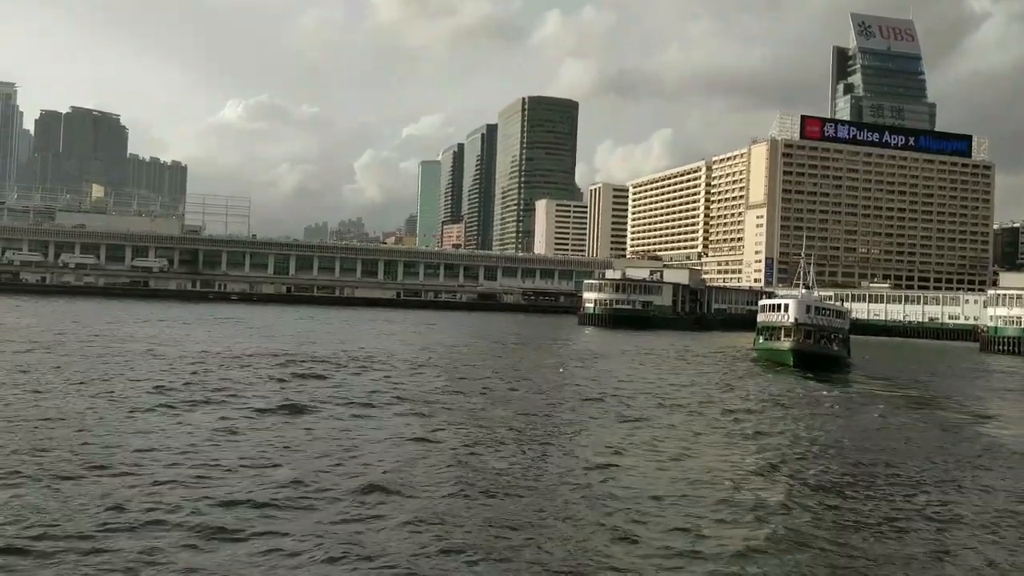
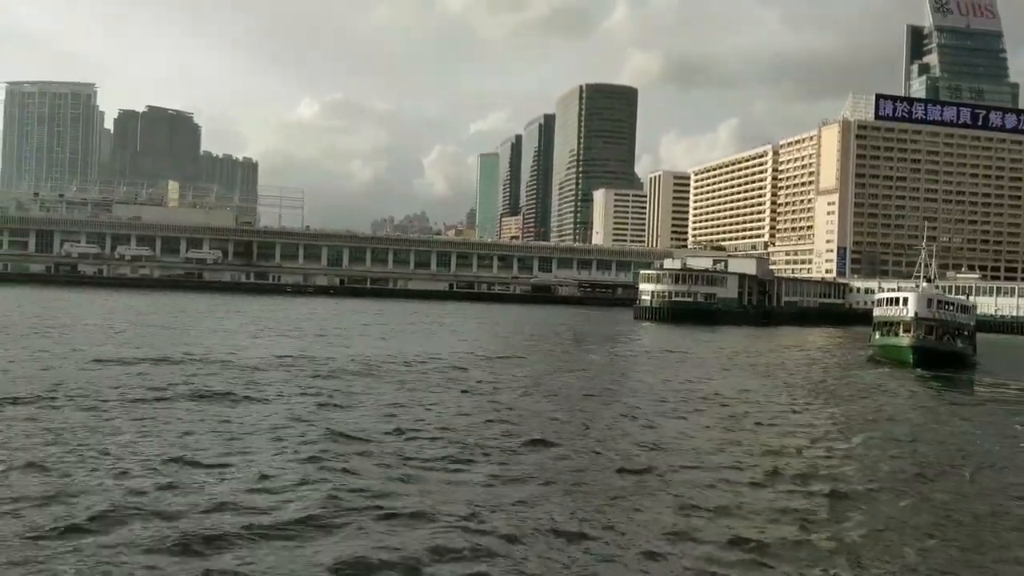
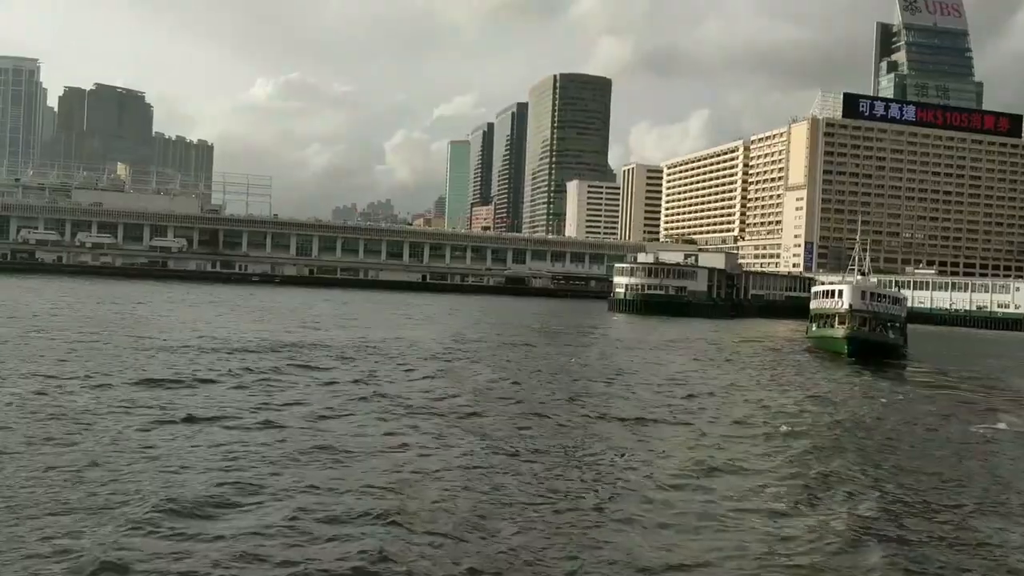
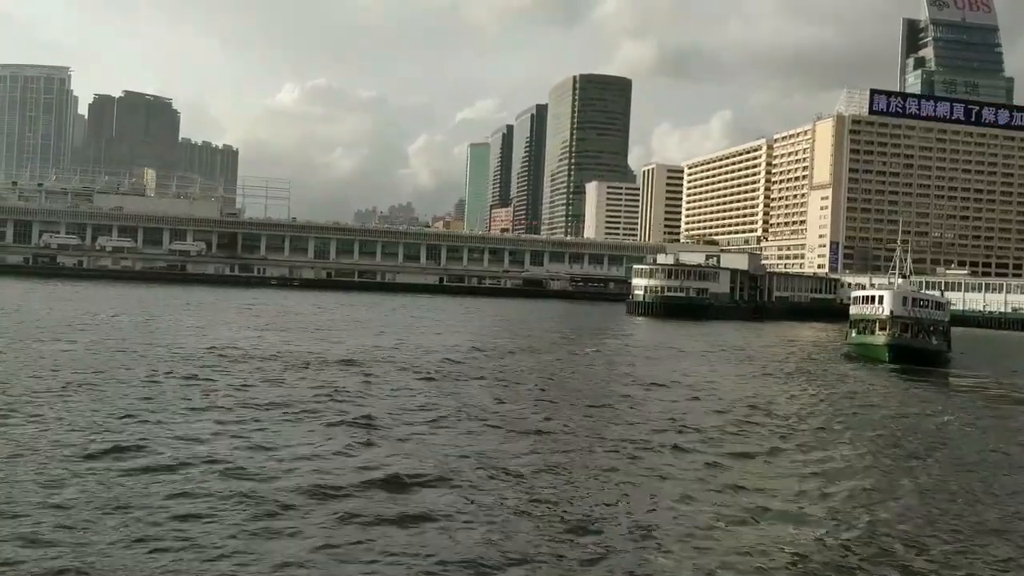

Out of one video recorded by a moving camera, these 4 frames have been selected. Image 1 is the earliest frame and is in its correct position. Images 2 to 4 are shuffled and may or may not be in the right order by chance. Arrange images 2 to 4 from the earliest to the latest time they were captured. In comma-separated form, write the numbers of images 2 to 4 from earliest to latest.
3, 4, 2
